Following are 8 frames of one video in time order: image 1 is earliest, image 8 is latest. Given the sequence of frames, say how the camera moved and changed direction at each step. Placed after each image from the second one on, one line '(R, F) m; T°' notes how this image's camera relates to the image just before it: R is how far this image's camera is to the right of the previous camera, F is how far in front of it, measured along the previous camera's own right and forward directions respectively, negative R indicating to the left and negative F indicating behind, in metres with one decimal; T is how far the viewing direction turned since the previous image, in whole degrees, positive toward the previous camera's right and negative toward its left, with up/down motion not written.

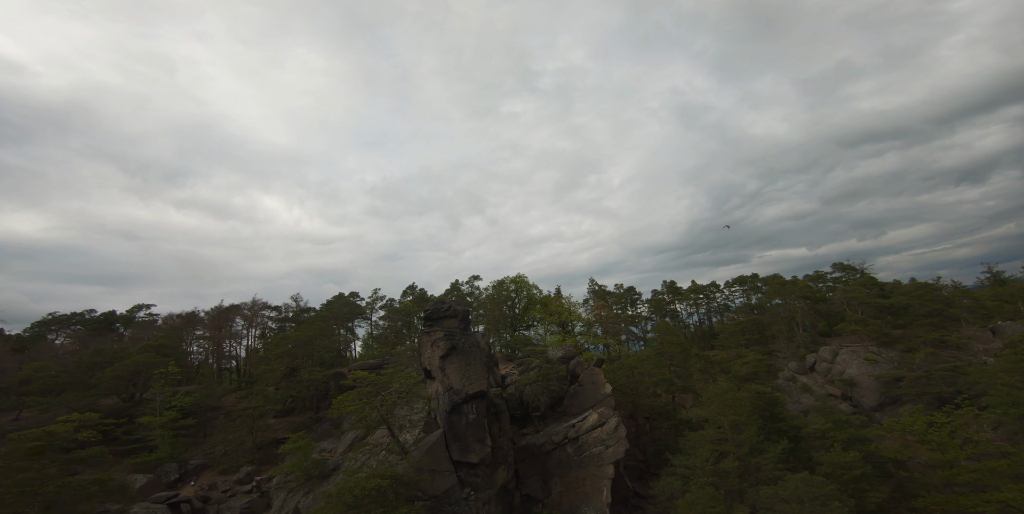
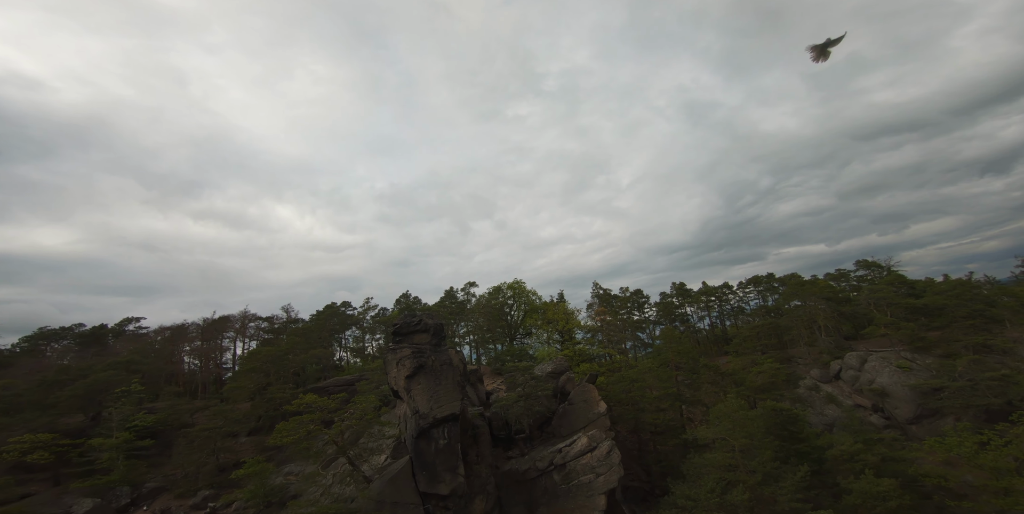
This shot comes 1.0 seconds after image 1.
(+2.5, +2.9) m; -2°
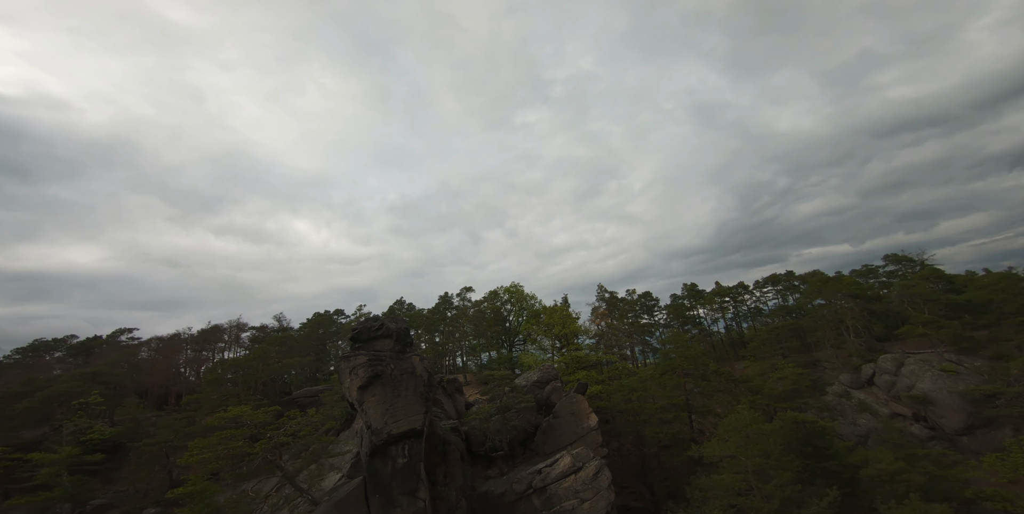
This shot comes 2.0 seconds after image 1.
(+2.7, +3.0) m; -2°
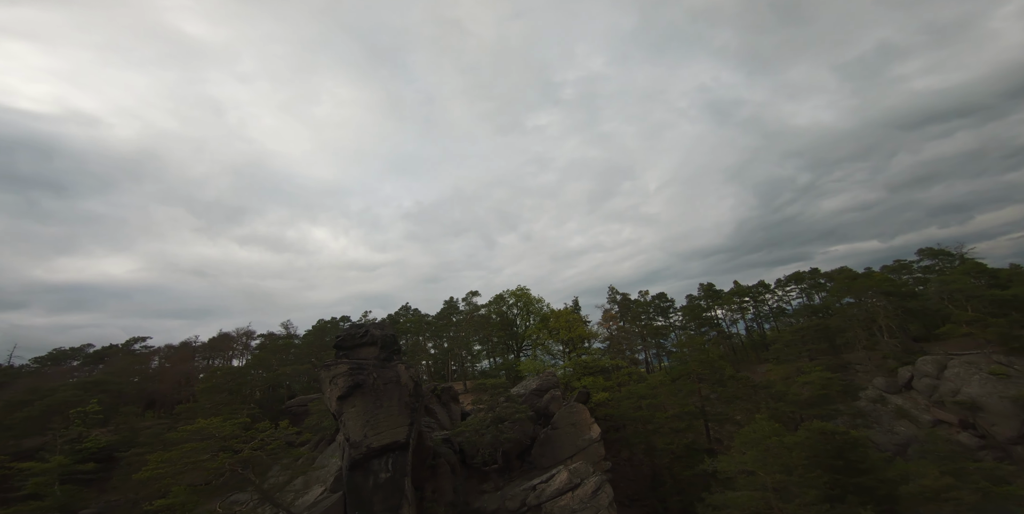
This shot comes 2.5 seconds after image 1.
(+1.5, +1.5) m; -3°
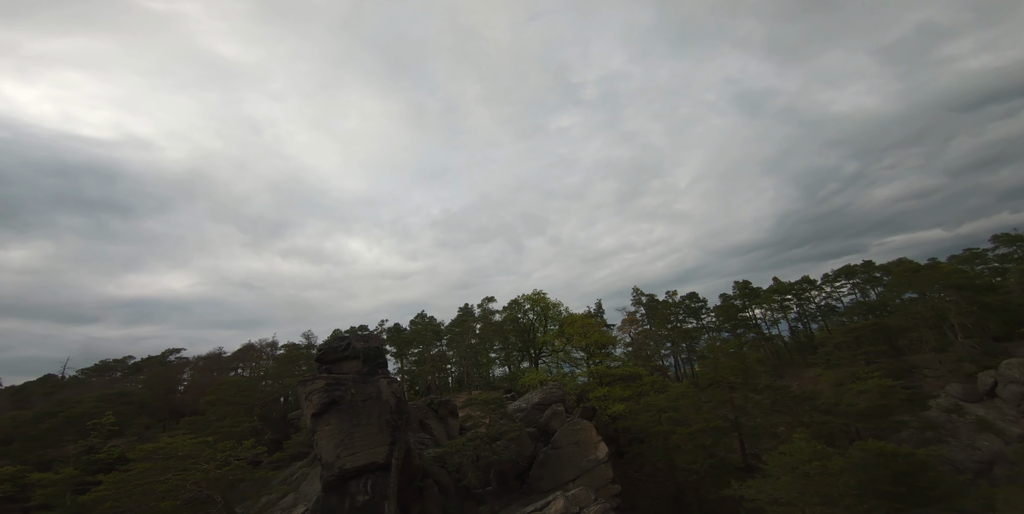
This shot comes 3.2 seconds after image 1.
(+2.3, +2.1) m; -5°
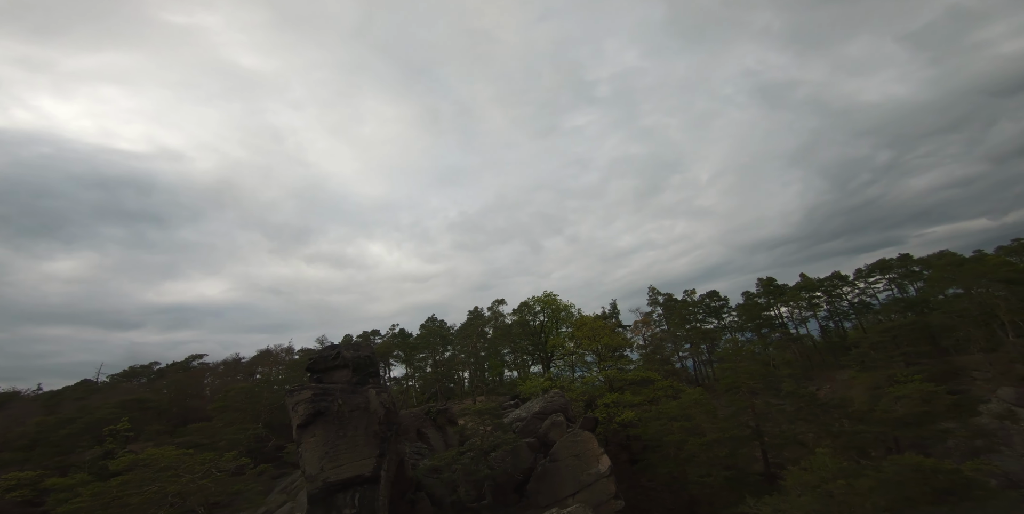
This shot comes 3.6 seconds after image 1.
(+1.5, +1.0) m; -3°
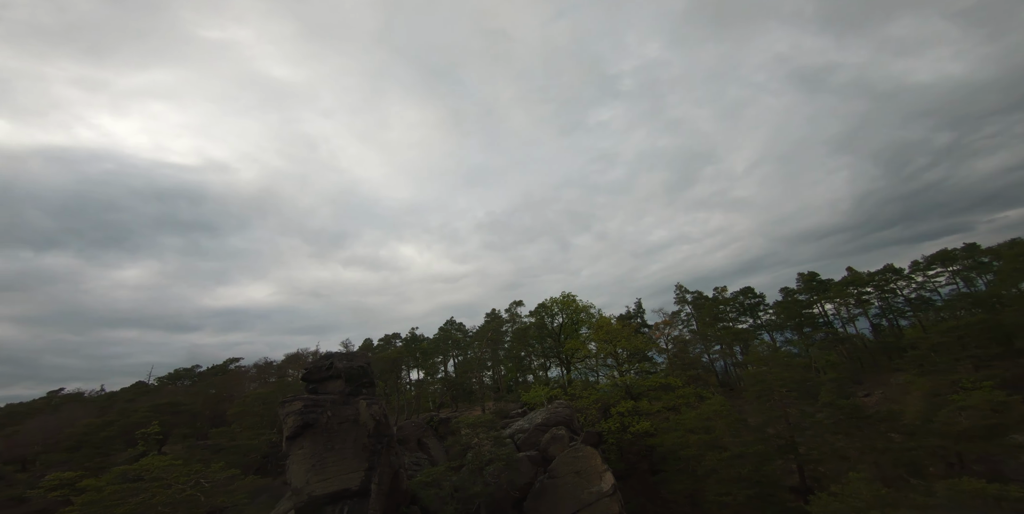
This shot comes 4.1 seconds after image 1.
(+1.9, +1.1) m; -5°
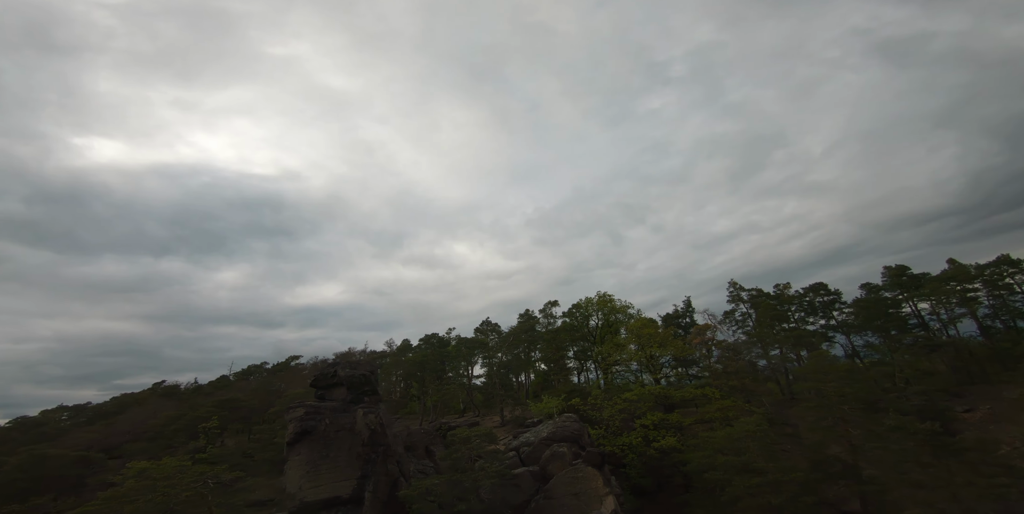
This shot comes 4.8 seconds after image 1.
(+3.0, +1.3) m; -9°
